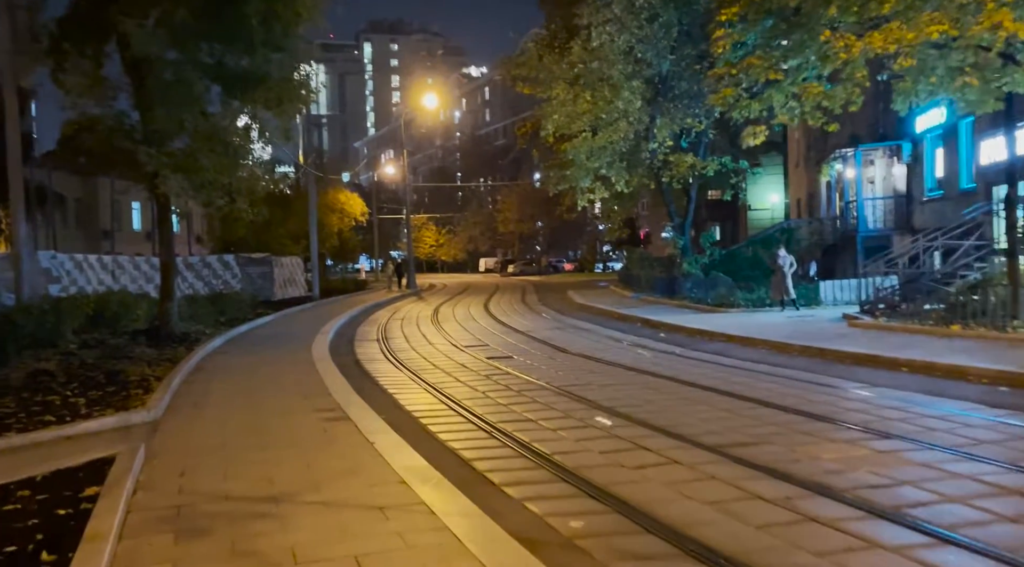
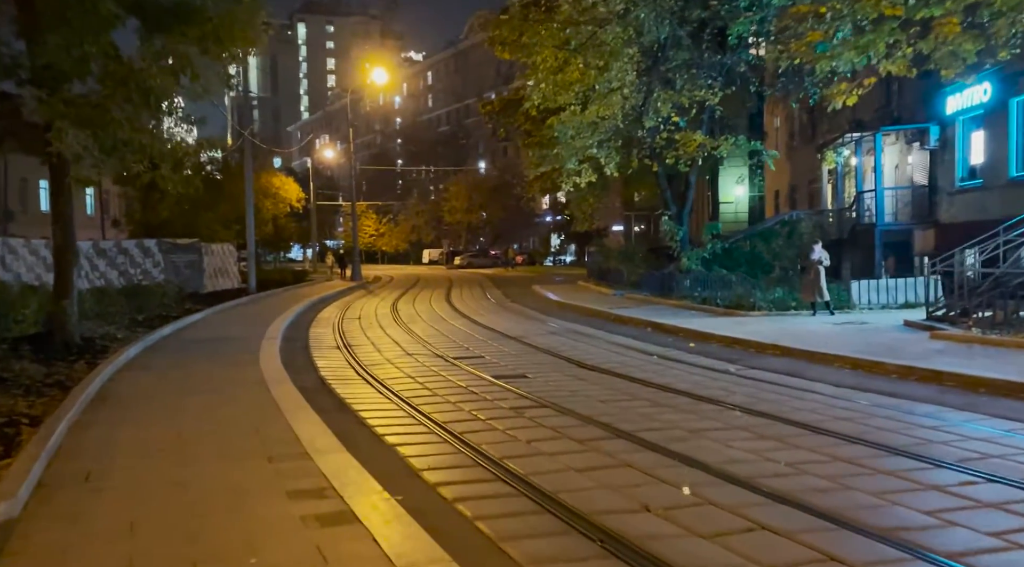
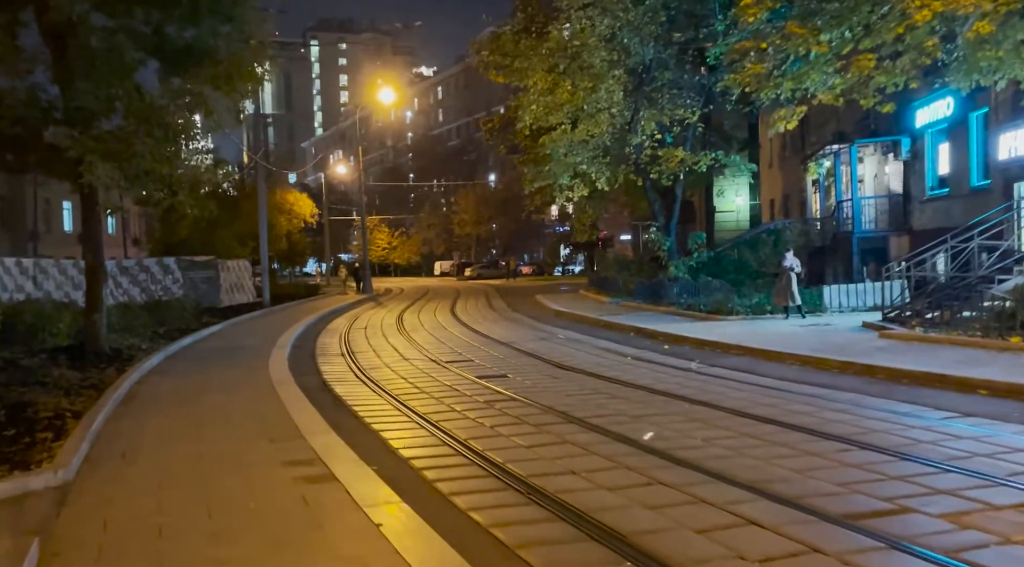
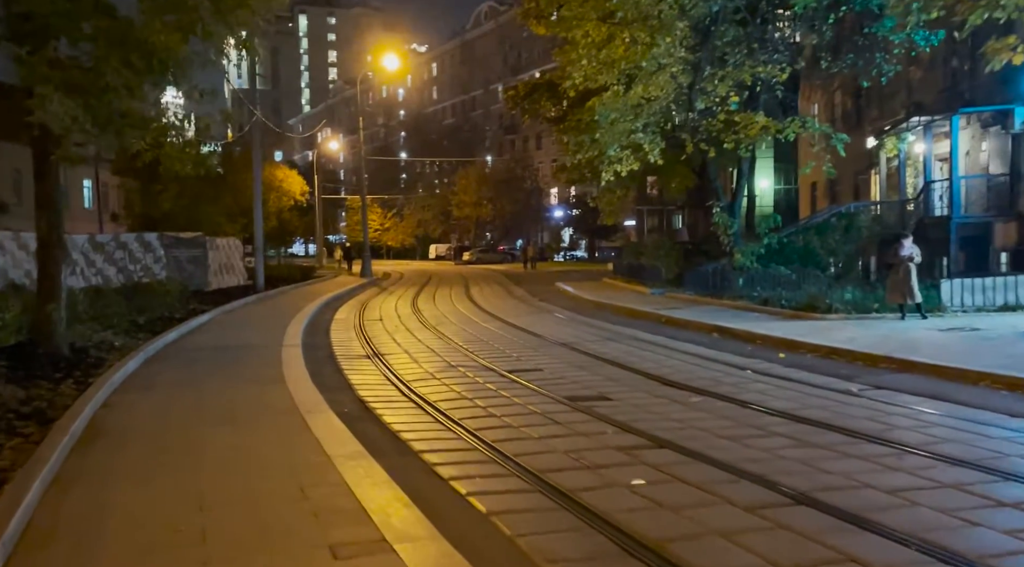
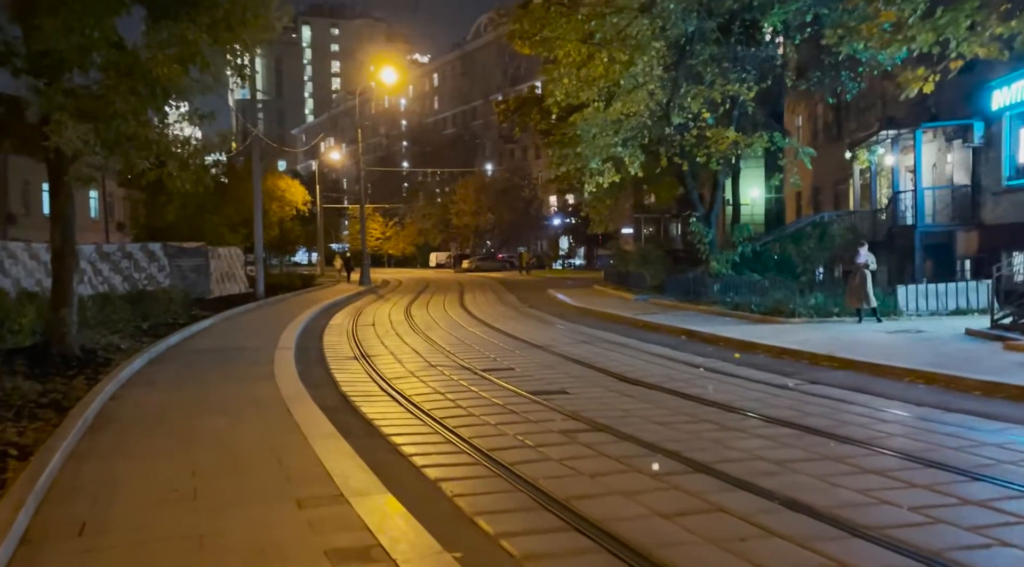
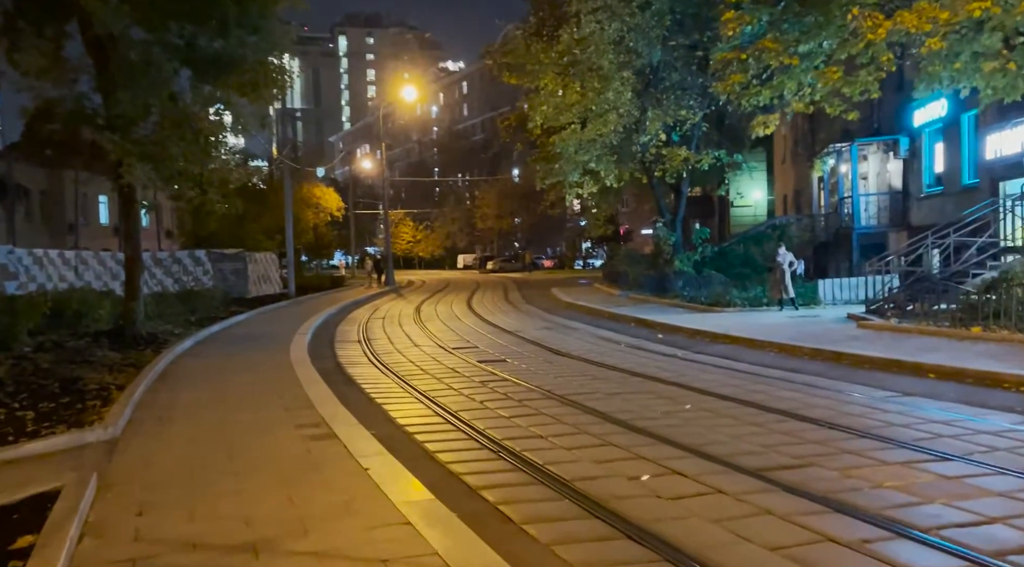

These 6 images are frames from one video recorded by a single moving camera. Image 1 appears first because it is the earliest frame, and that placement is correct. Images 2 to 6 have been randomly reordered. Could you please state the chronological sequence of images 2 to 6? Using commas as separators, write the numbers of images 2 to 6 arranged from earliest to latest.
6, 3, 2, 5, 4
